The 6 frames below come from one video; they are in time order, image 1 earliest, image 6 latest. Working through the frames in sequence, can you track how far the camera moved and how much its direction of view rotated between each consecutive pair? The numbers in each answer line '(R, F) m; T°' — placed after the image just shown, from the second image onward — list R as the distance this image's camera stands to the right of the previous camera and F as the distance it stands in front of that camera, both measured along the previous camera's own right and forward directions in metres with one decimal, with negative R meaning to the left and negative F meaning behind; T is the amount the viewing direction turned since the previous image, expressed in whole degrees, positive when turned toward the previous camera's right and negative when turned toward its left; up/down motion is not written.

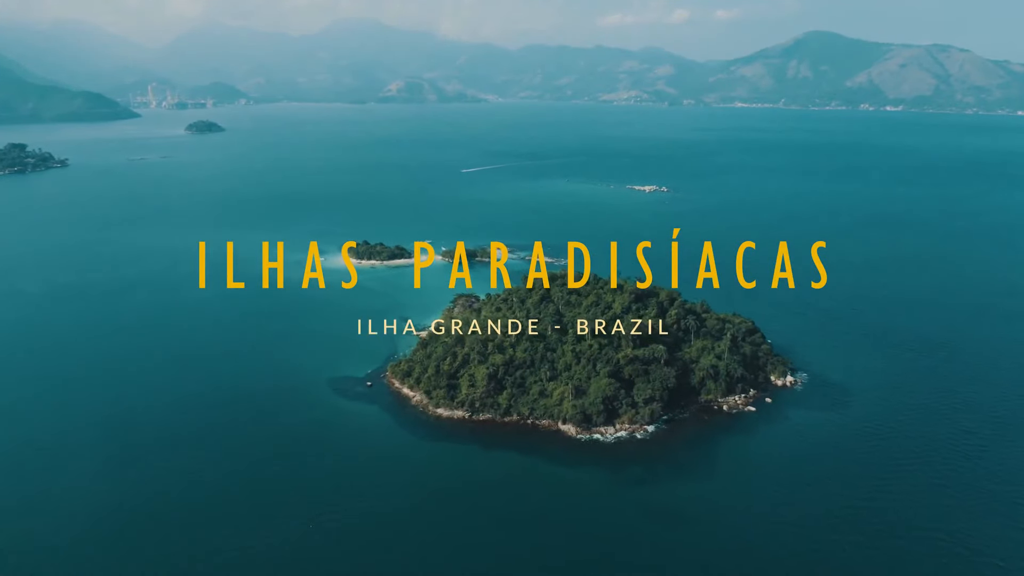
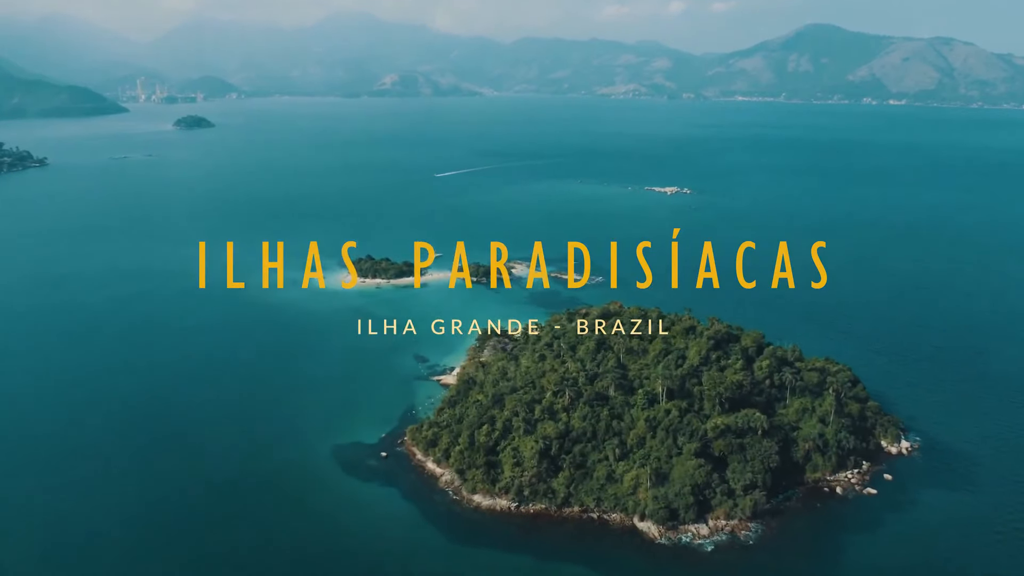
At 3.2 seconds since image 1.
(-3.2, +9.9) m; 0°
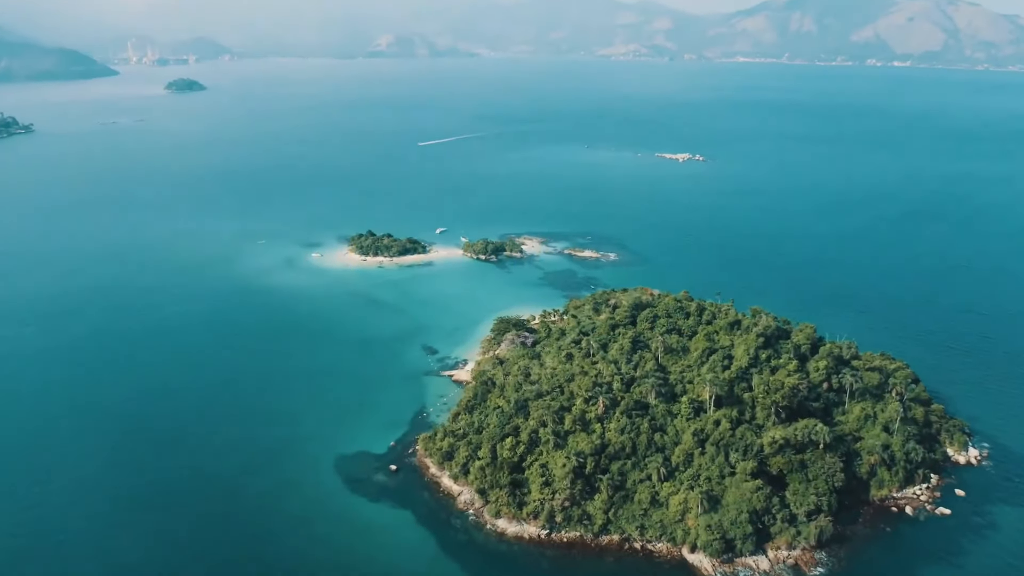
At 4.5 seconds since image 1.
(-1.4, +4.7) m; 0°
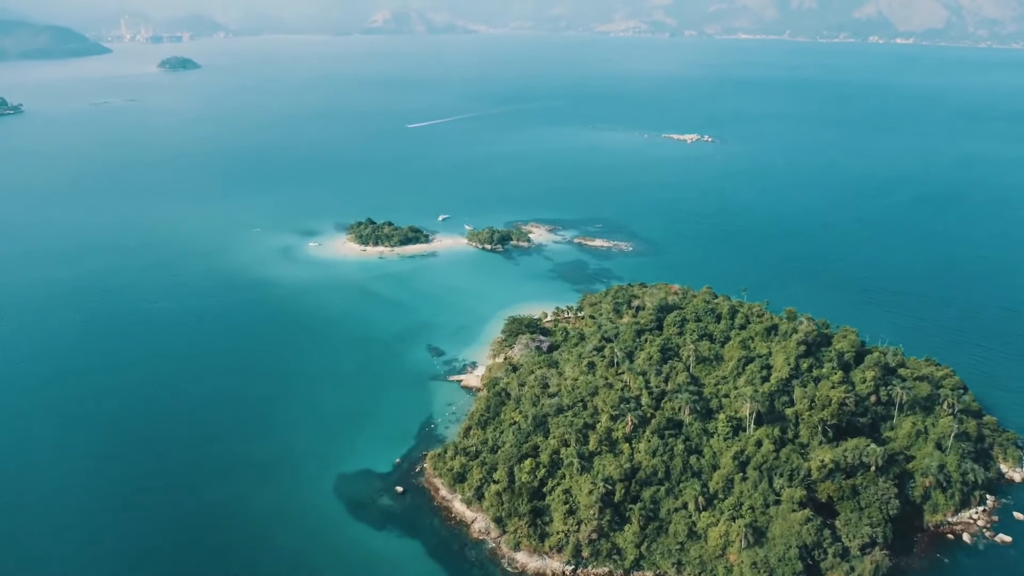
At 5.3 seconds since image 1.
(-0.9, +3.3) m; 0°
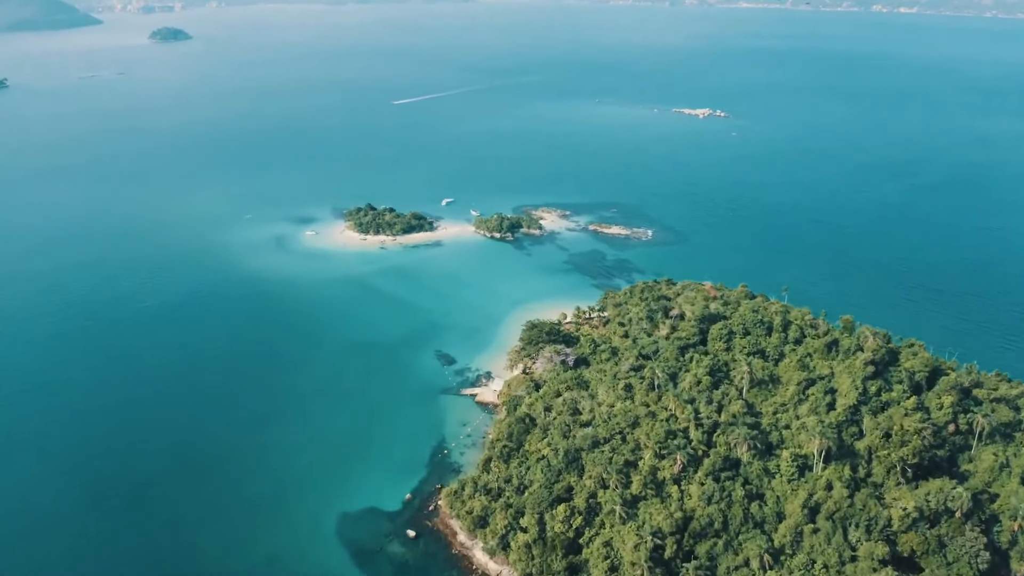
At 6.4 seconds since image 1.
(-1.2, +4.3) m; 0°
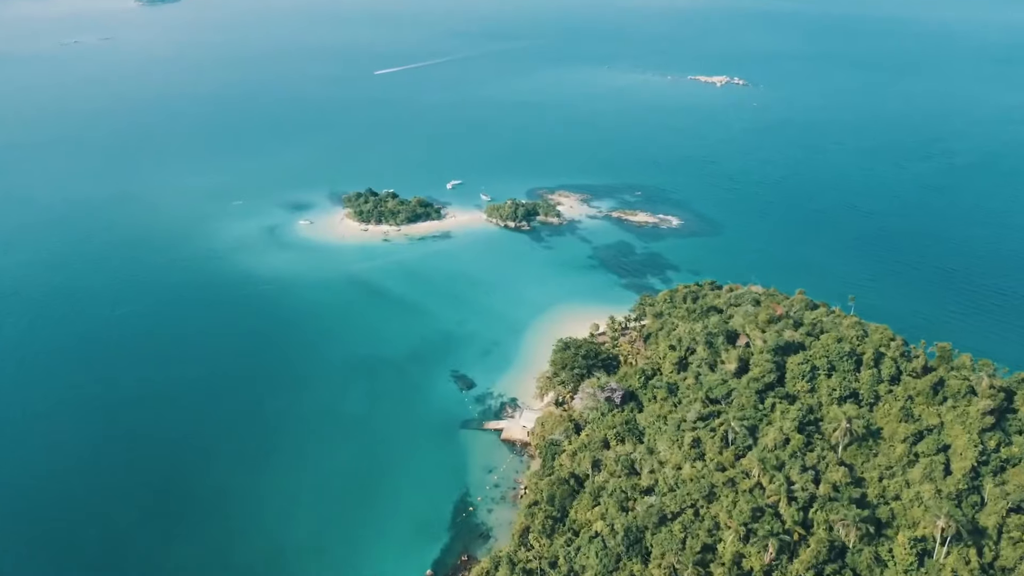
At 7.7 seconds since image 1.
(-1.6, +5.5) m; 0°
